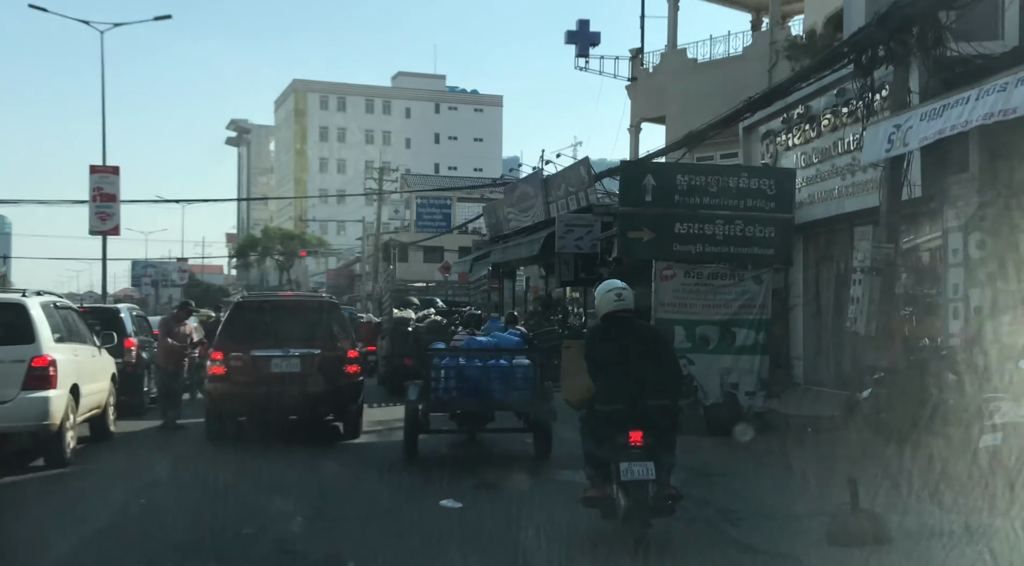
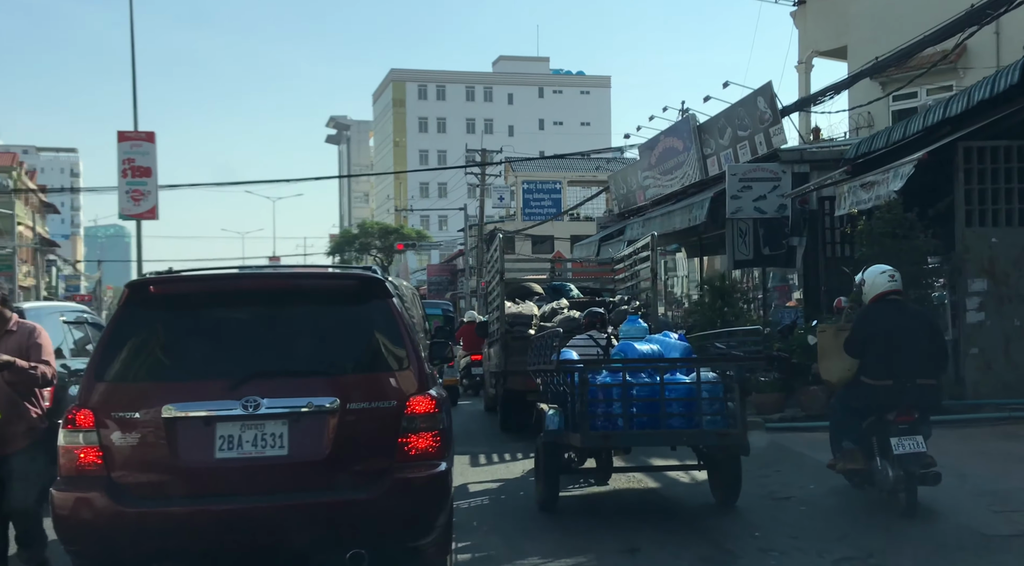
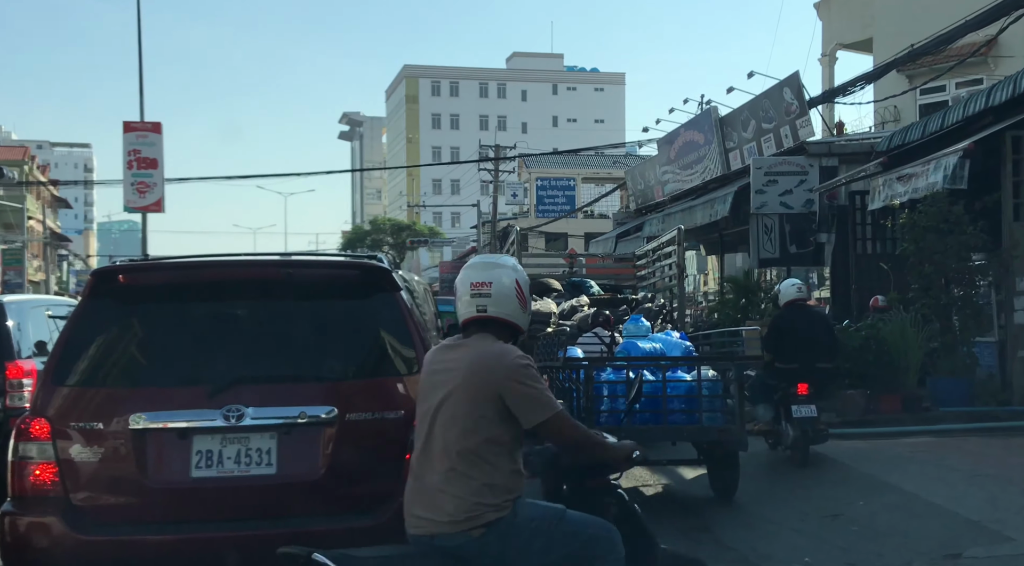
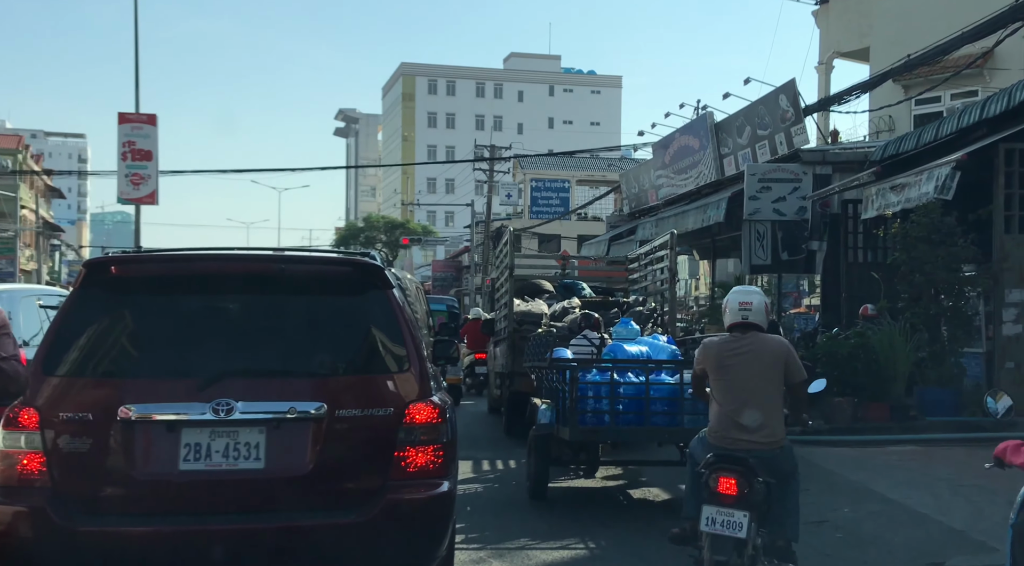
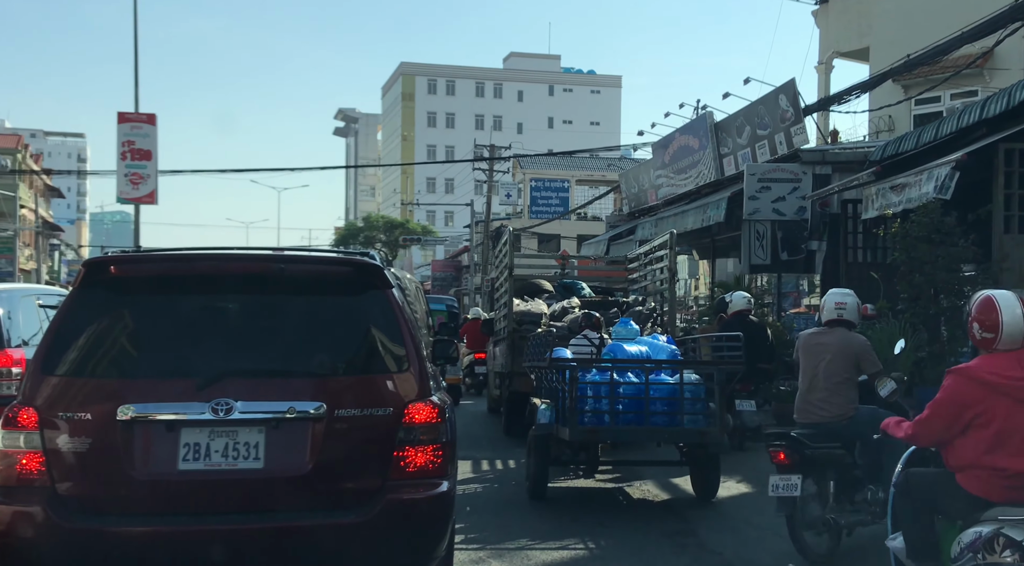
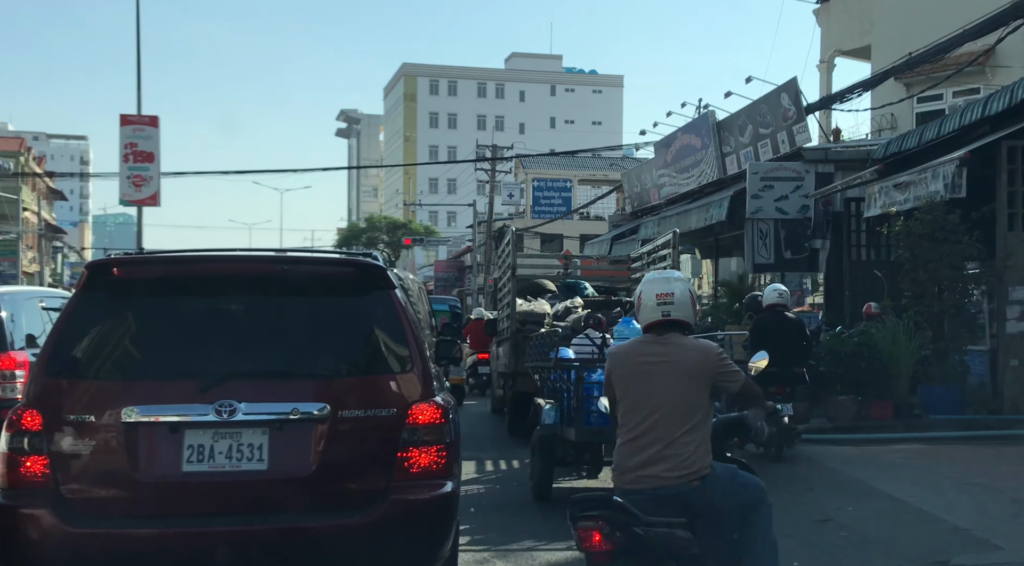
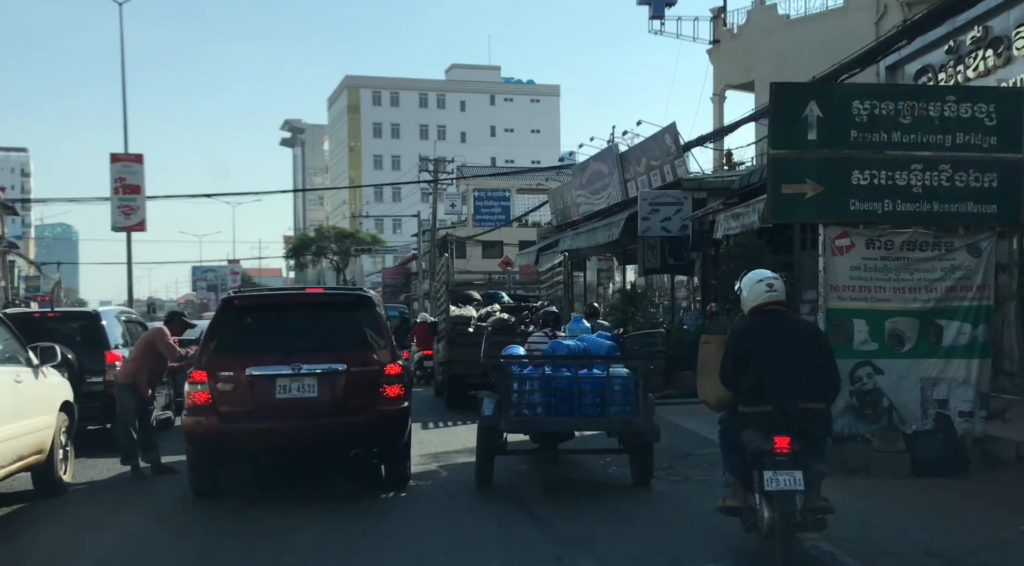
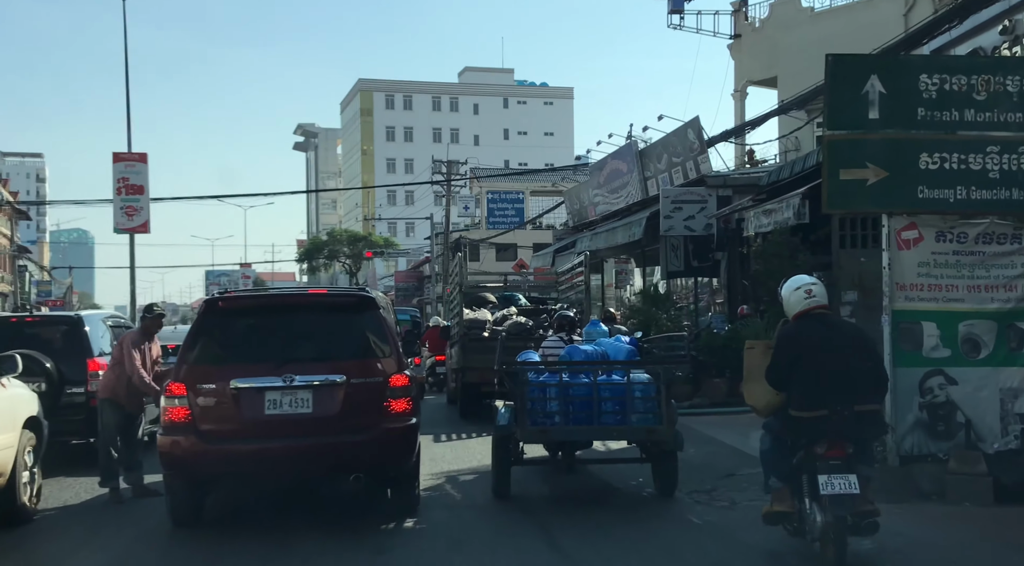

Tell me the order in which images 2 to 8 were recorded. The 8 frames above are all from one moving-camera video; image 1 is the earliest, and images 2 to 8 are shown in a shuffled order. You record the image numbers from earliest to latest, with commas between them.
7, 8, 2, 3, 6, 4, 5
